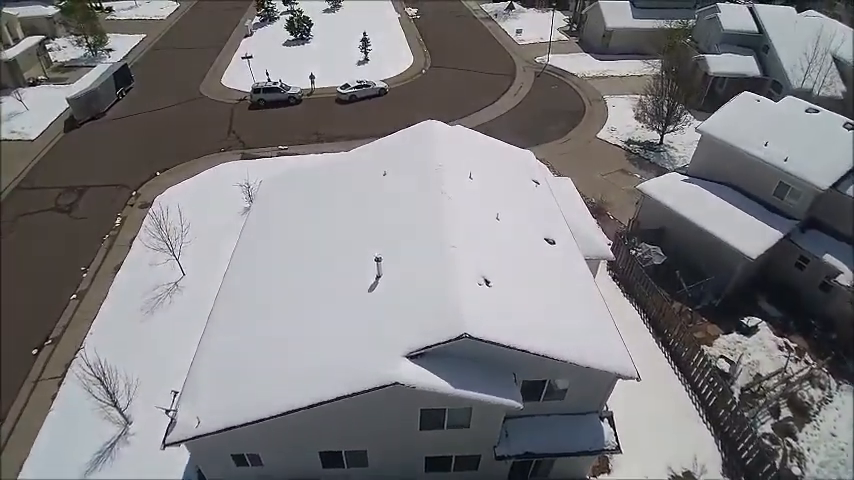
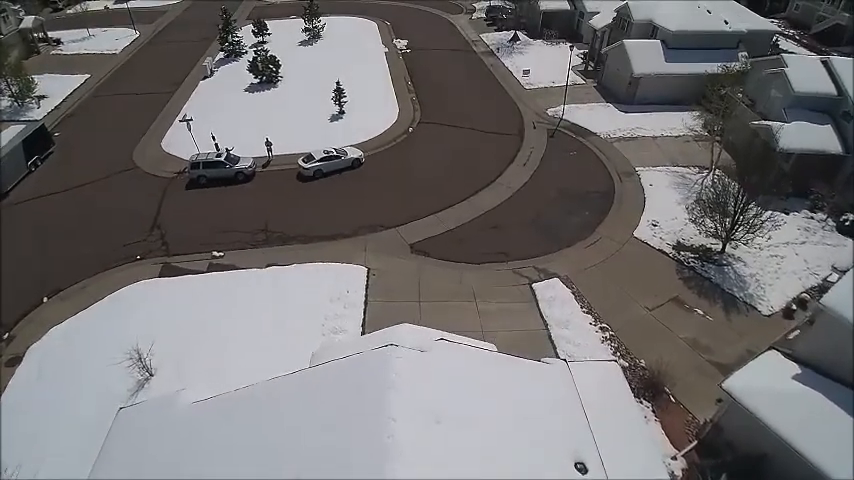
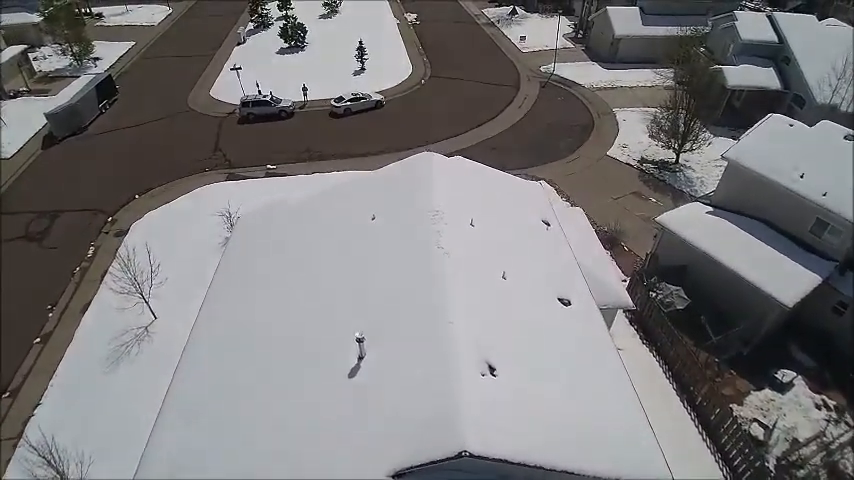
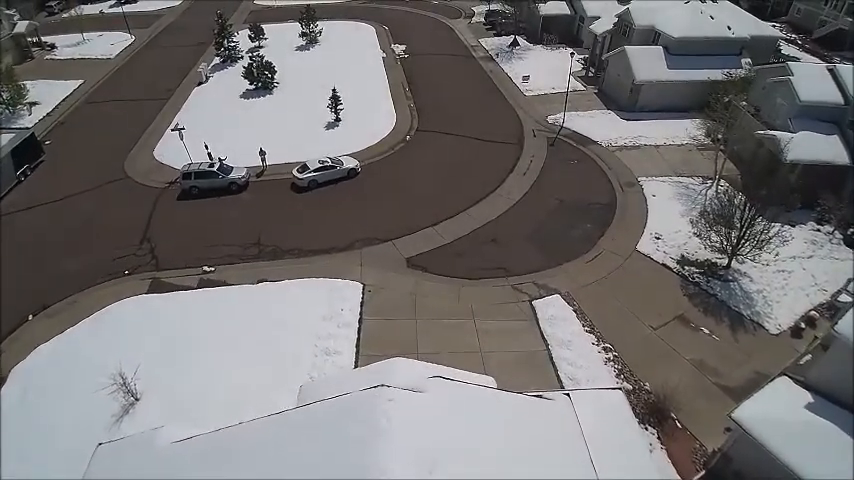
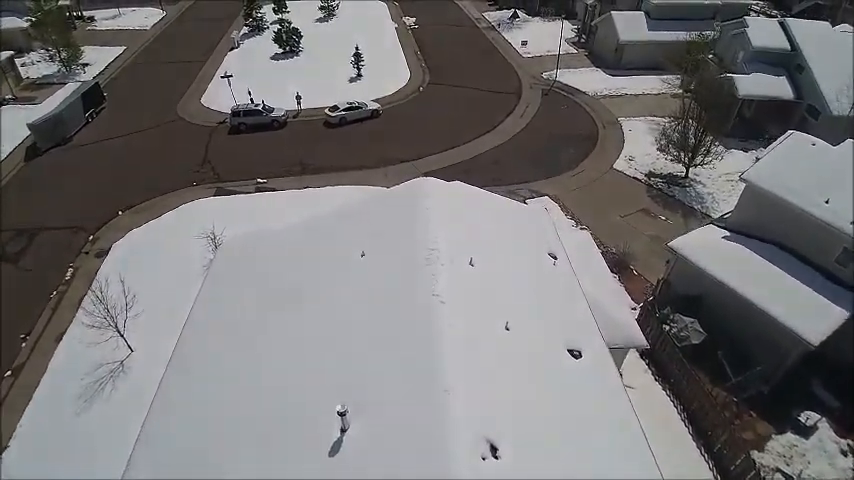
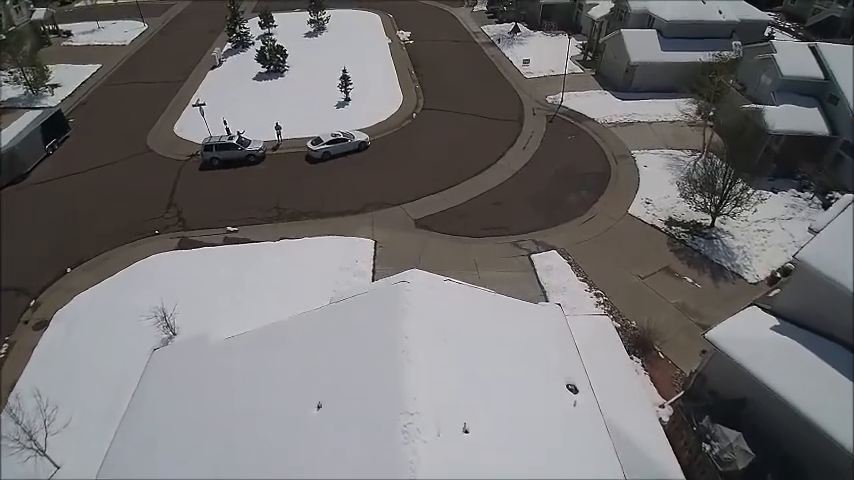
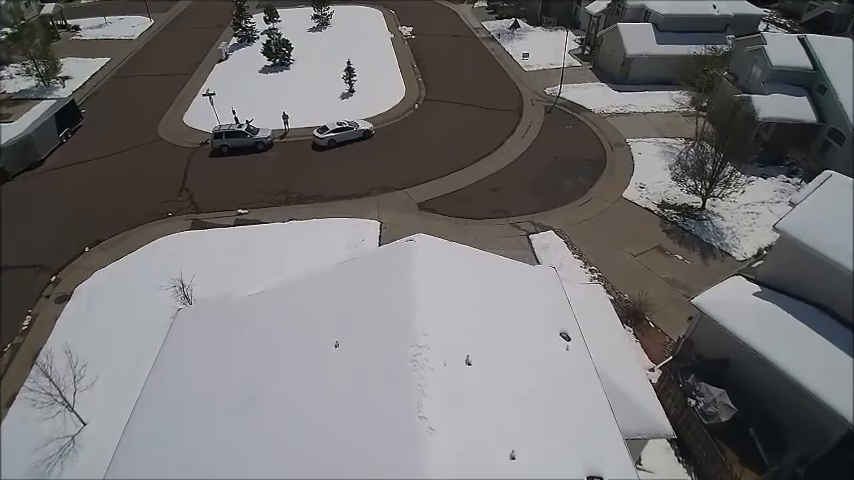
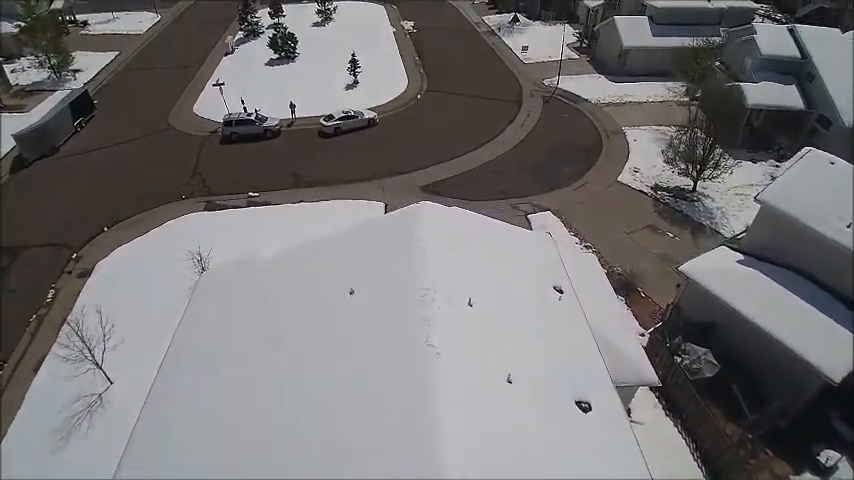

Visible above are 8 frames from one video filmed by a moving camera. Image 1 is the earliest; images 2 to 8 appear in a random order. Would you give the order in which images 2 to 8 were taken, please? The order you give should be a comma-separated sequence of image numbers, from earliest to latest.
3, 5, 8, 7, 6, 2, 4
